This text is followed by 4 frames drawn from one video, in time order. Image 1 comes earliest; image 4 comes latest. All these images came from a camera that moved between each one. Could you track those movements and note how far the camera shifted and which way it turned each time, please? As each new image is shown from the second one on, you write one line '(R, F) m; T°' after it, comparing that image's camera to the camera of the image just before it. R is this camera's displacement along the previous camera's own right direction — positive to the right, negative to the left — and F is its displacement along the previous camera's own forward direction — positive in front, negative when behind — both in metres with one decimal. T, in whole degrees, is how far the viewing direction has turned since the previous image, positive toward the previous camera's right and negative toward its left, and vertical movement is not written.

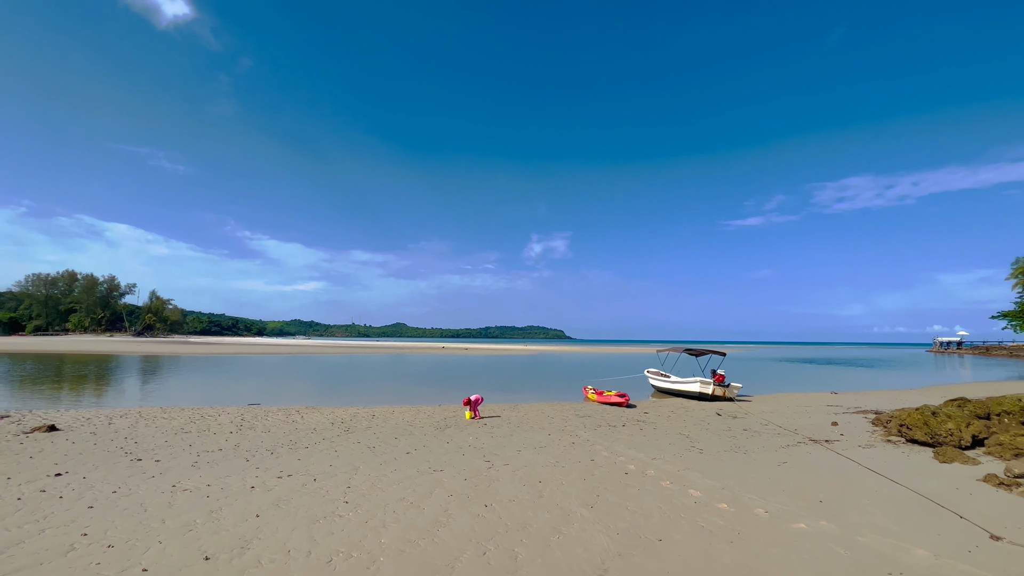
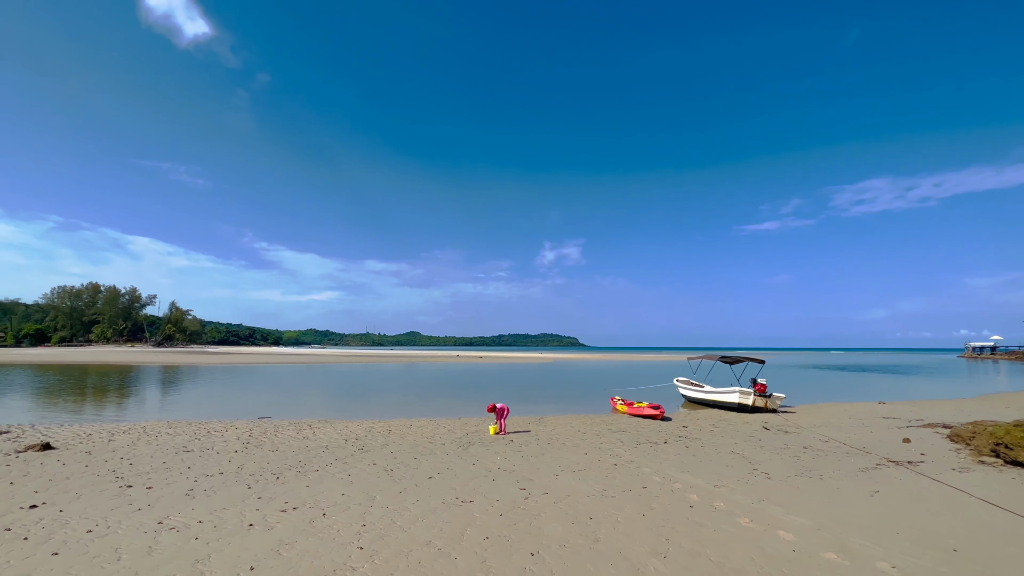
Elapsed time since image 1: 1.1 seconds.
(-0.5, +1.3) m; -2°
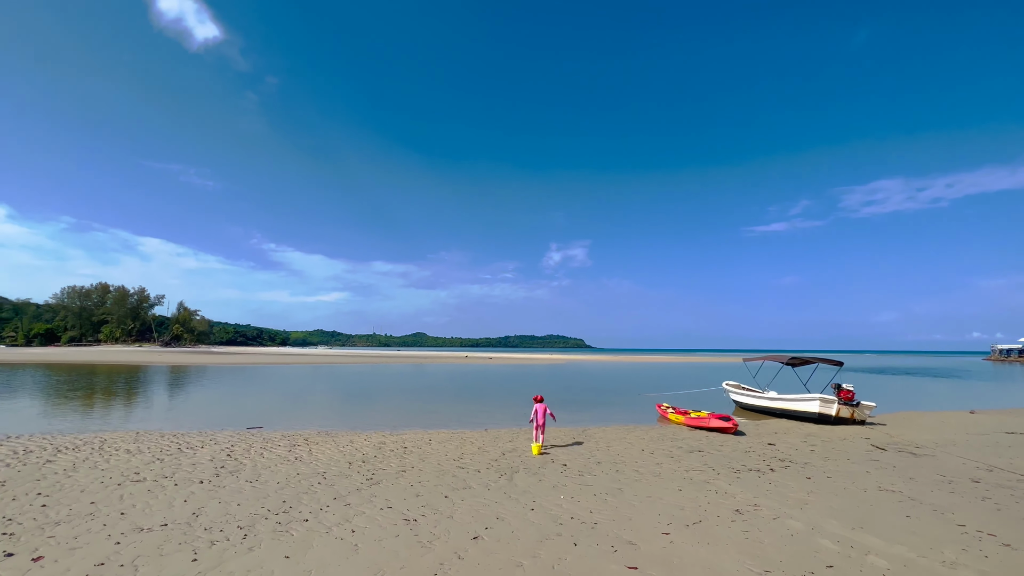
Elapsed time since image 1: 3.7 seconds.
(-1.1, +3.2) m; -1°
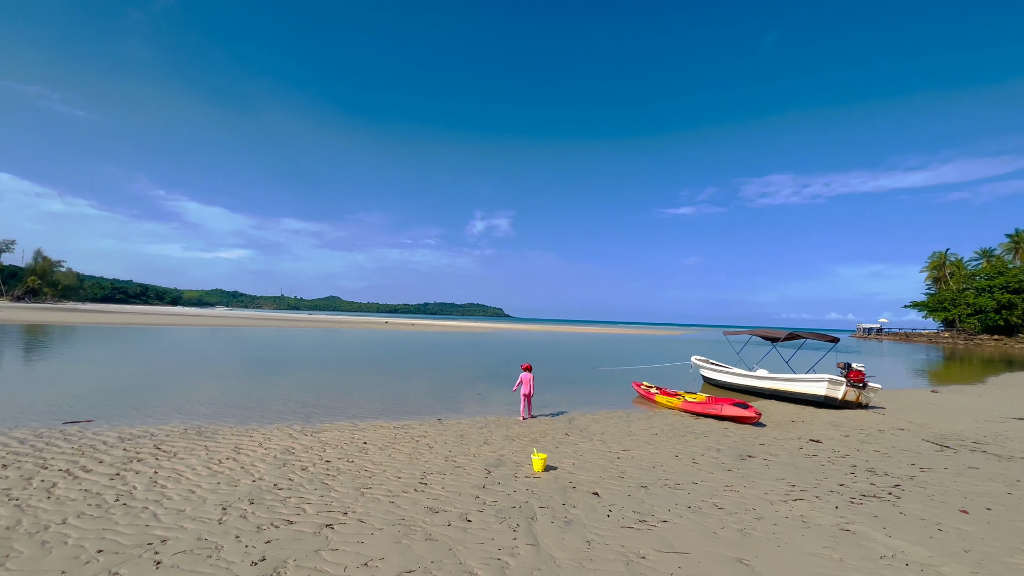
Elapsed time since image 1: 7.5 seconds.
(-1.3, +4.6) m; +10°
